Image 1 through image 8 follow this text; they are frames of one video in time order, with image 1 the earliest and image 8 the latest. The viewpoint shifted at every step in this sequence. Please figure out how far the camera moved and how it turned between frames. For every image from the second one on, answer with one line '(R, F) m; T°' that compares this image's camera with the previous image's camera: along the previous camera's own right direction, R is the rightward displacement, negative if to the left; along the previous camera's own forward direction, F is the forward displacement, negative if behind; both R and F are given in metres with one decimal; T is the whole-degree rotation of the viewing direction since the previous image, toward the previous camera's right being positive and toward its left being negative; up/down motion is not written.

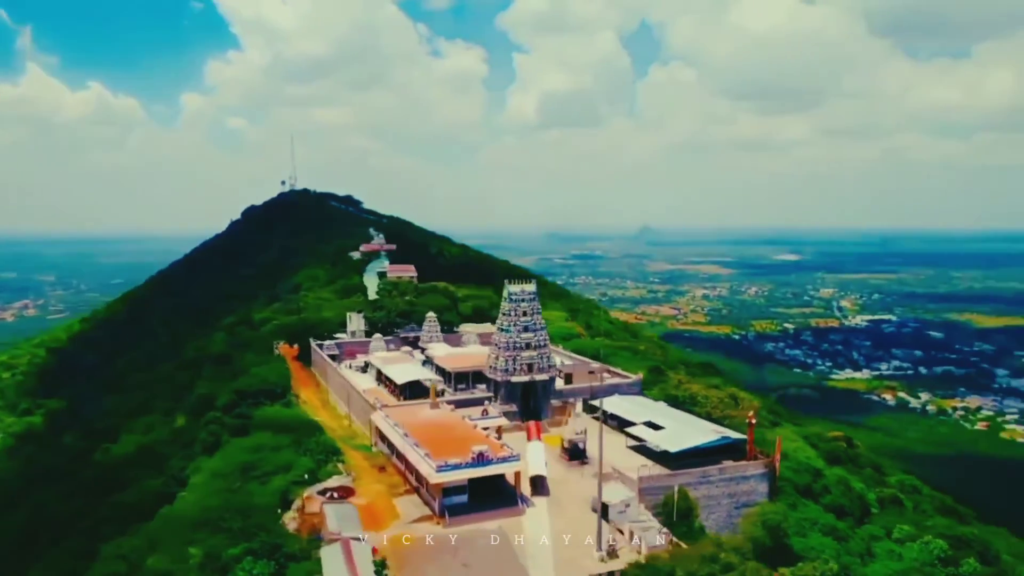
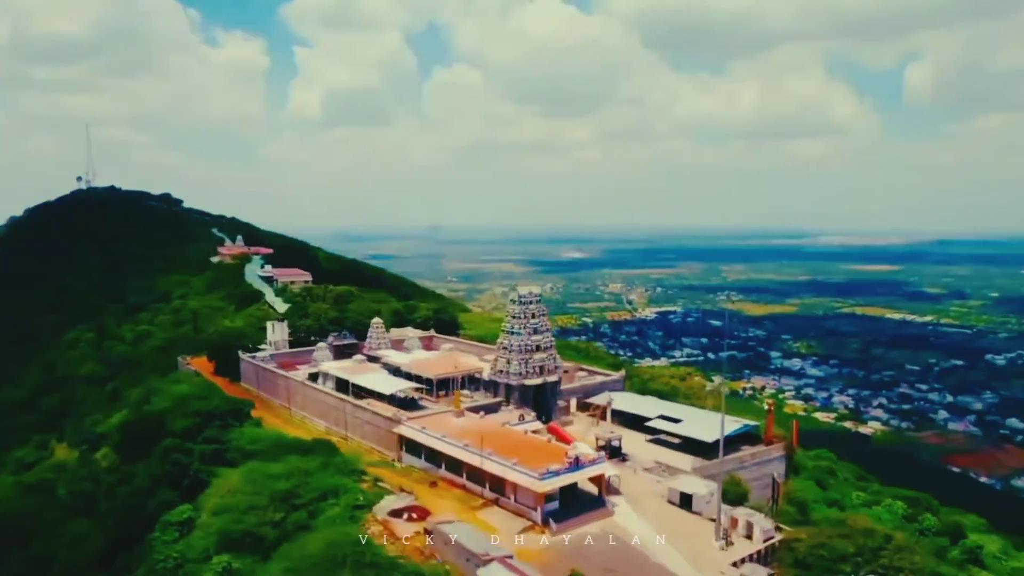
(-8.0, +1.3) m; +16°
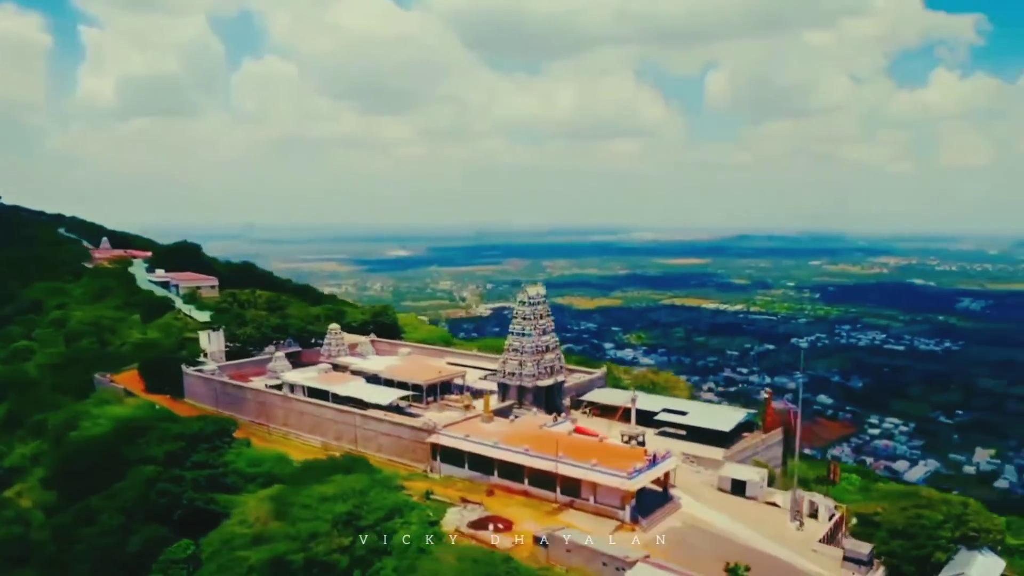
(-6.9, +1.0) m; +14°
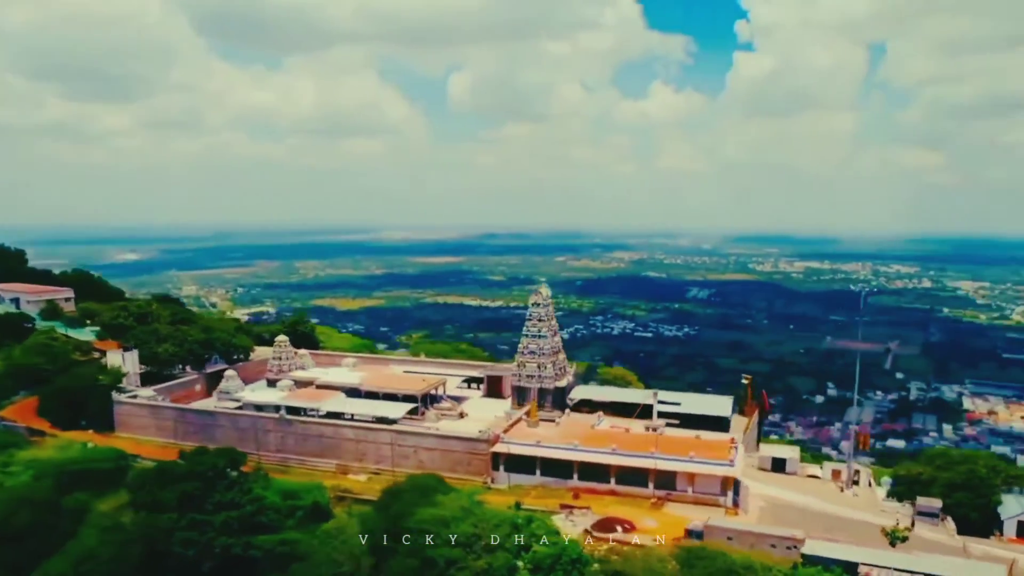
(-9.7, +2.0) m; +19°
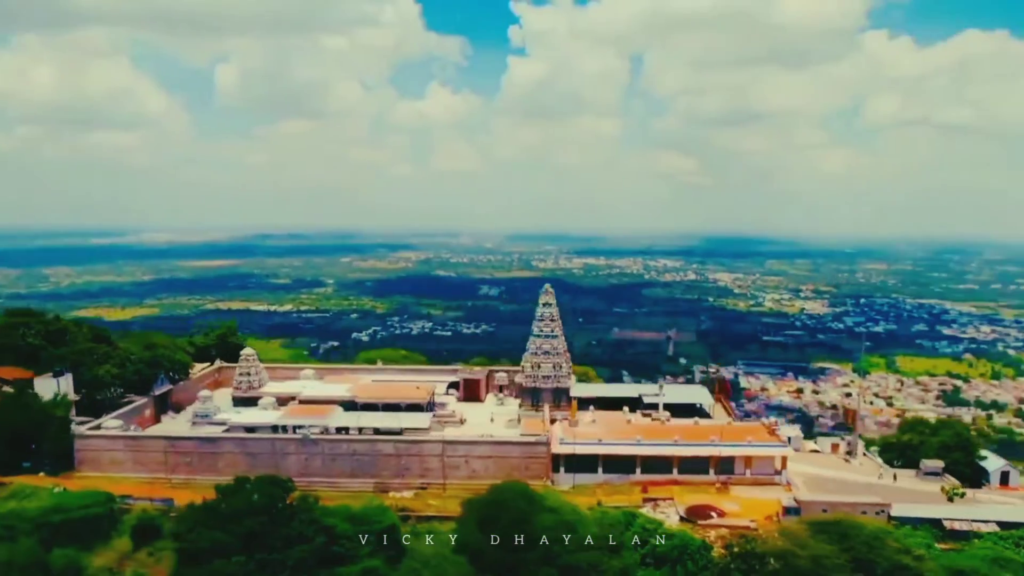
(-8.5, +1.5) m; +17°
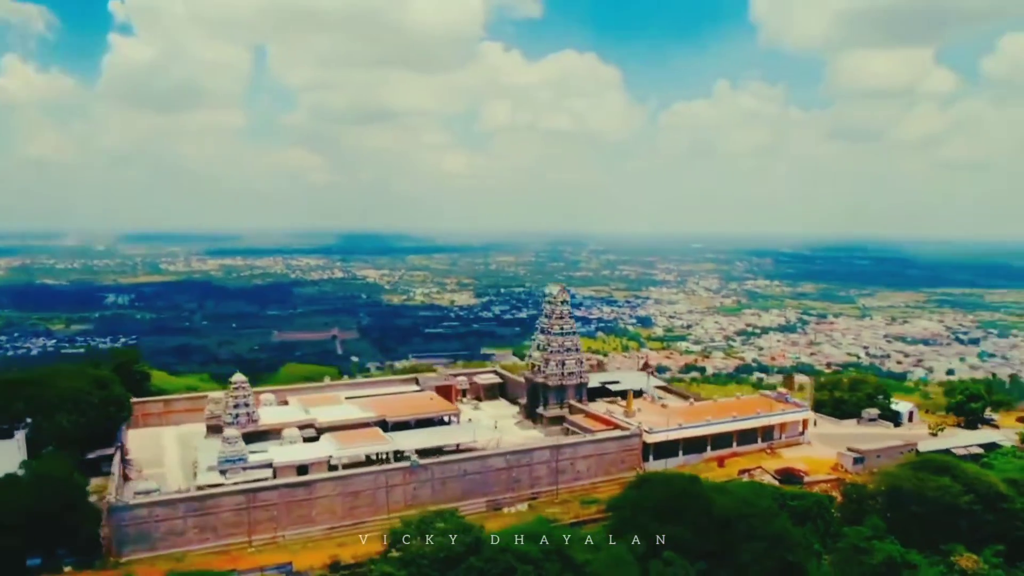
(-13.7, +4.0) m; +28°
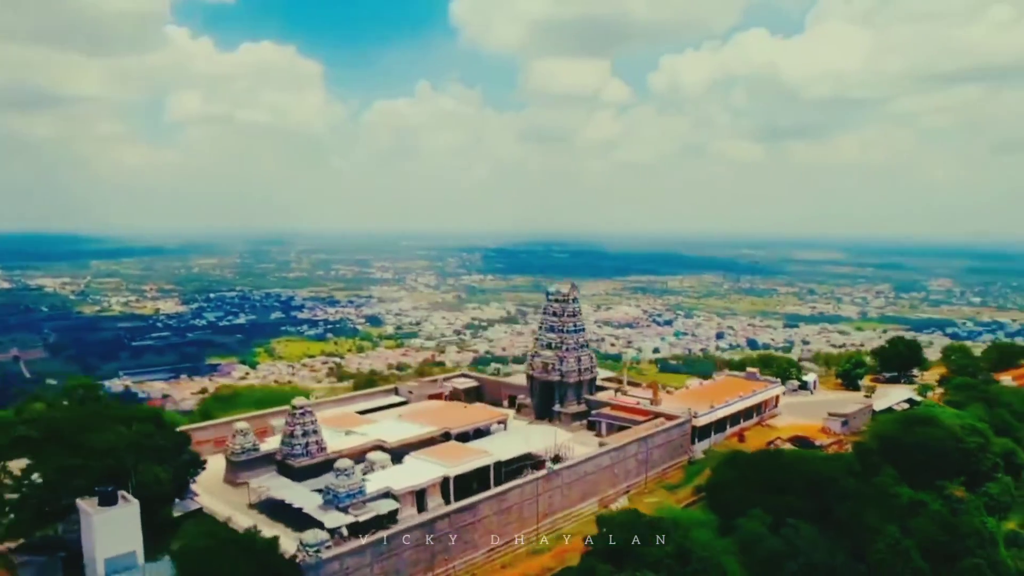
(-11.3, +2.7) m; +23°
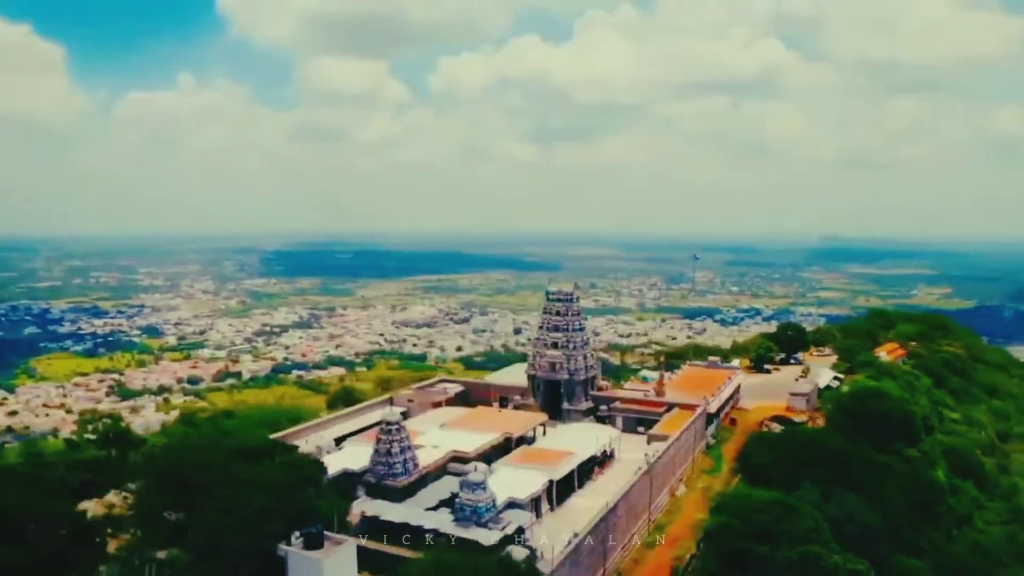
(-8.6, +1.5) m; +17°
